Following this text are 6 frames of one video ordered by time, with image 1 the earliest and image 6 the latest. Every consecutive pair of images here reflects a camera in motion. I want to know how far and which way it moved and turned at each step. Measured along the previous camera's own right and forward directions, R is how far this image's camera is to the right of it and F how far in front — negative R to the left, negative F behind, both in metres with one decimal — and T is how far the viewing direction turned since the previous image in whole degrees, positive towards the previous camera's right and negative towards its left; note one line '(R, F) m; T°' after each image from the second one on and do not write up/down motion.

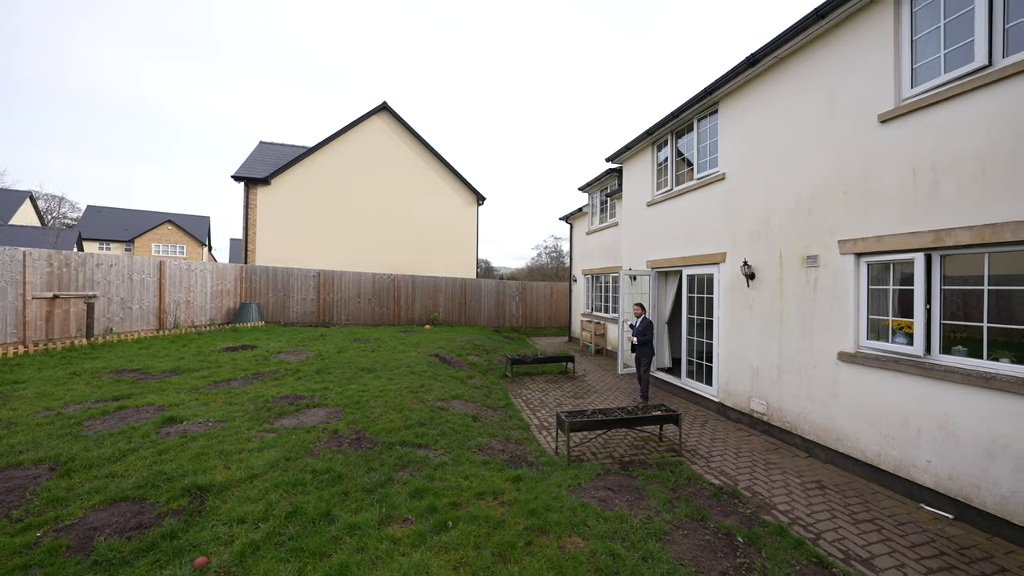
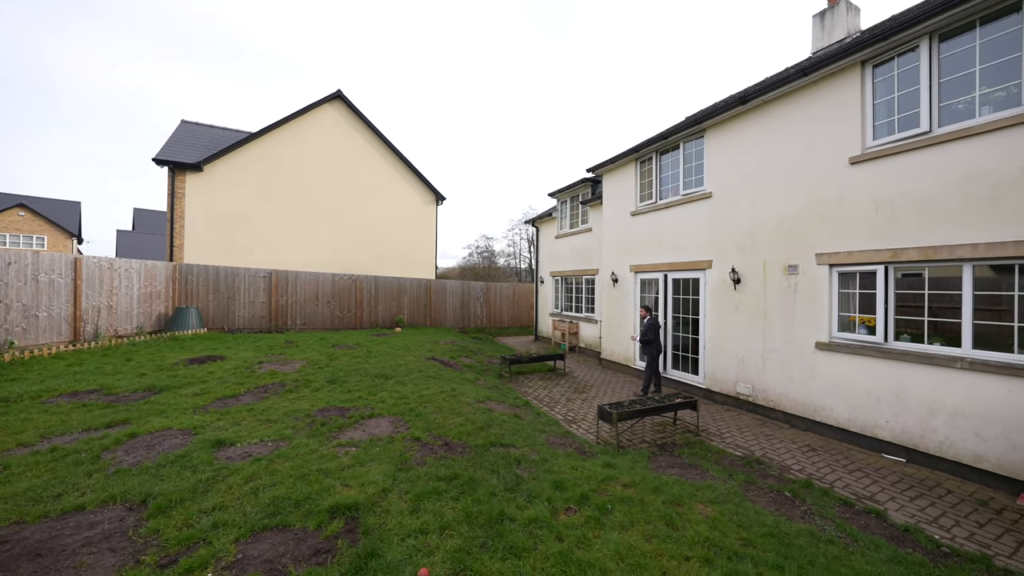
(-1.8, -0.1) m; +12°
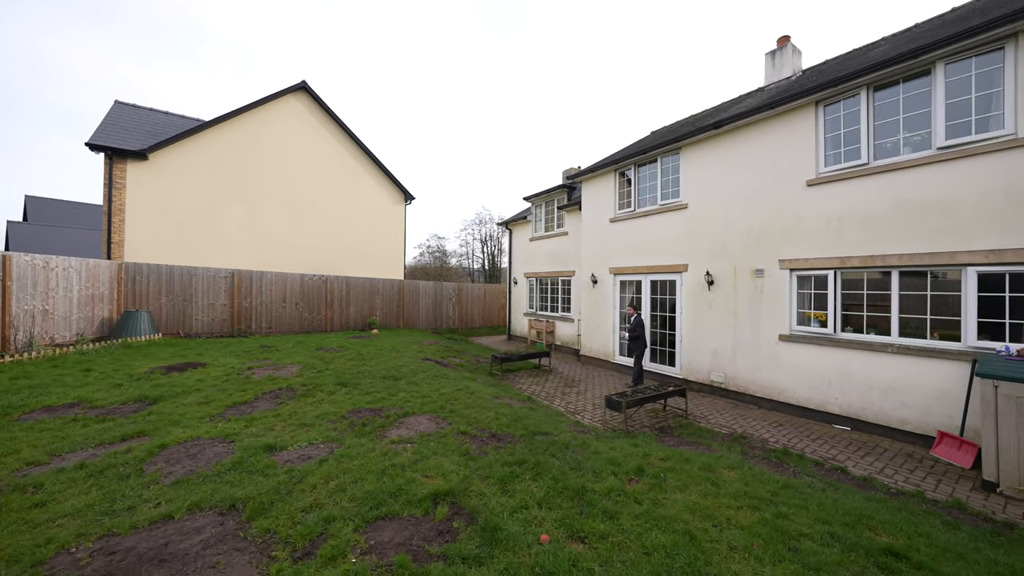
(-1.1, -0.3) m; +8°
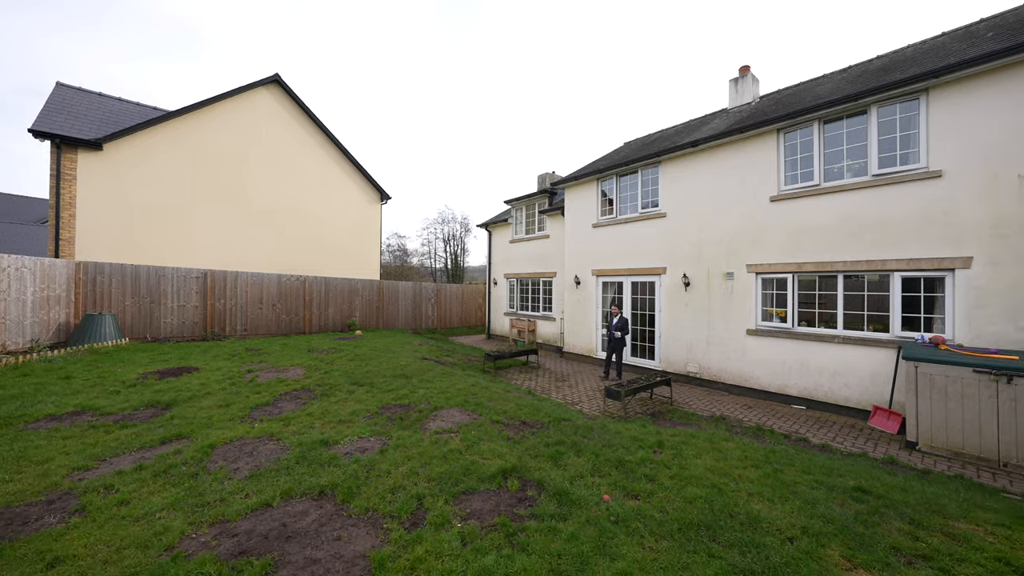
(-0.9, -0.4) m; +6°
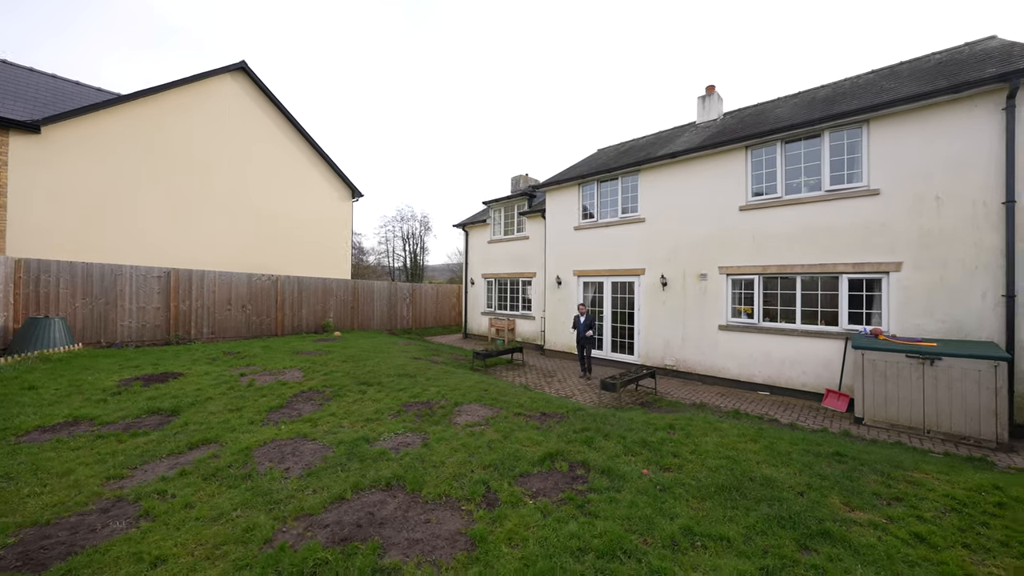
(-0.9, -0.3) m; +7°
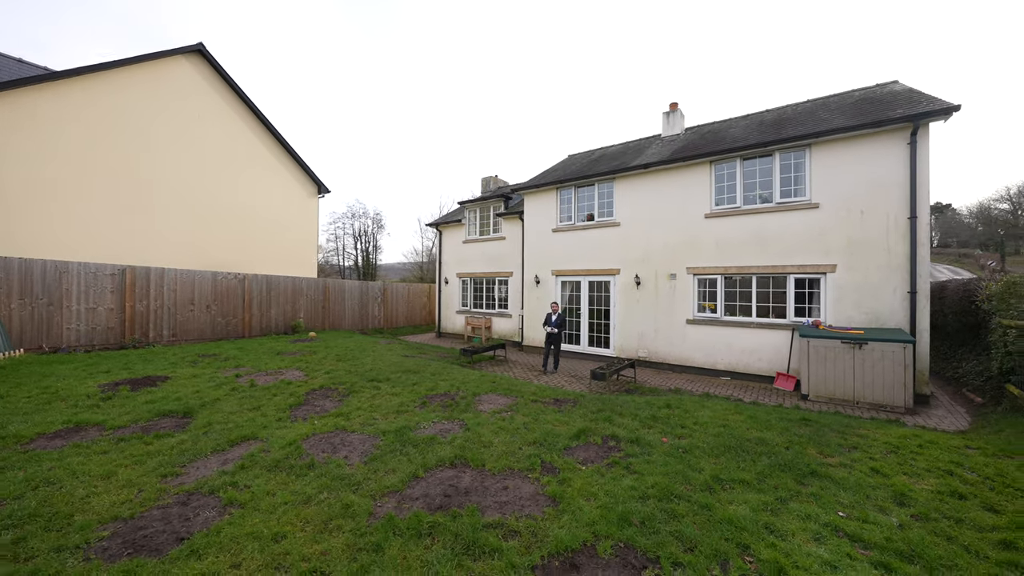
(-1.0, -0.4) m; +7°
